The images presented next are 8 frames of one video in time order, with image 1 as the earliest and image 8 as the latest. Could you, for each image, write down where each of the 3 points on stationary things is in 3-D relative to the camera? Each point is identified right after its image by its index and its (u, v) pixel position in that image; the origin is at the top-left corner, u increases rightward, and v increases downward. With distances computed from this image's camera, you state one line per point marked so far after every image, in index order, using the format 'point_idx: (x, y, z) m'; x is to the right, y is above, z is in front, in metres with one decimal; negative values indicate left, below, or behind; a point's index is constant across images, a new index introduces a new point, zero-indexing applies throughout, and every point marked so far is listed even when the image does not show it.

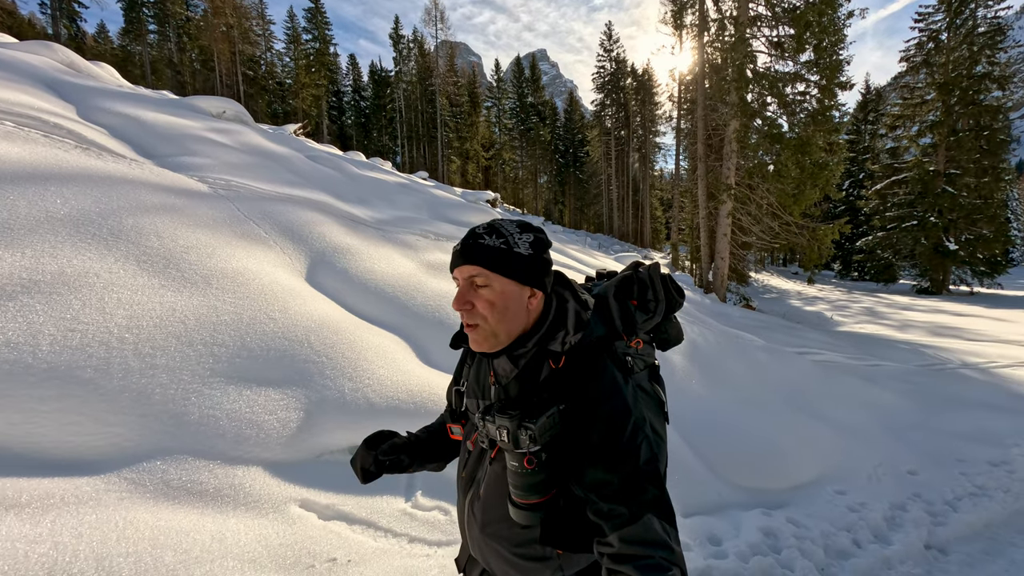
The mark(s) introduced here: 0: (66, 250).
0: (-3.8, +0.4, +4.5) m
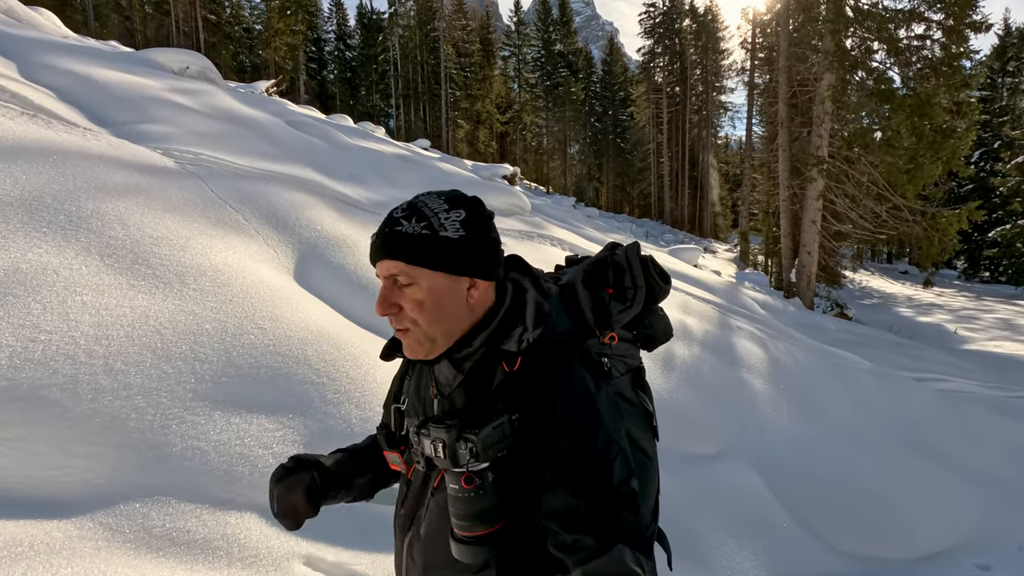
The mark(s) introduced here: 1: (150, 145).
0: (-3.6, +0.3, +3.8) m
1: (-4.1, +1.7, +6.0) m
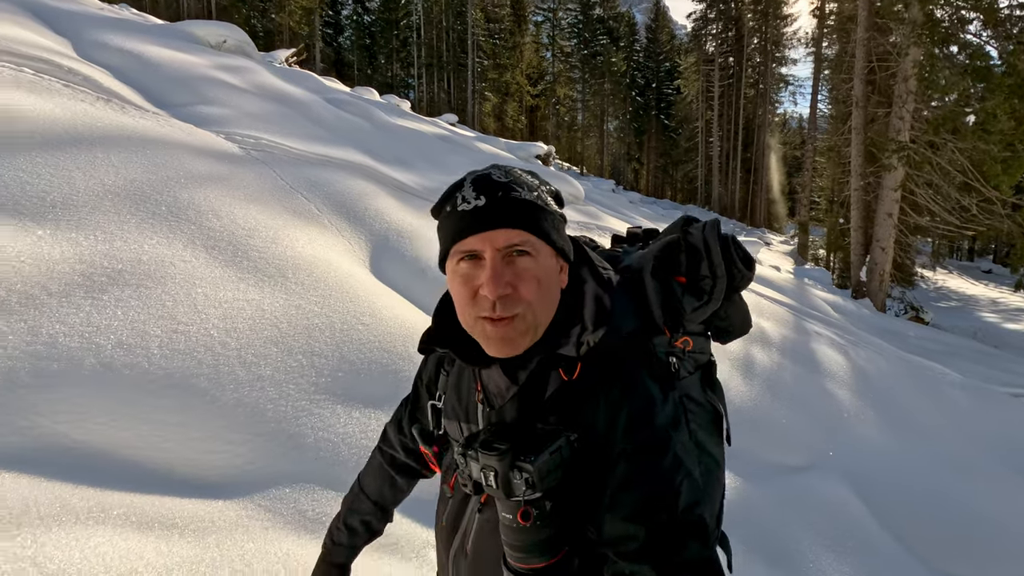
0: (-2.9, +0.4, +3.9) m
1: (-3.5, +1.9, +6.0) m
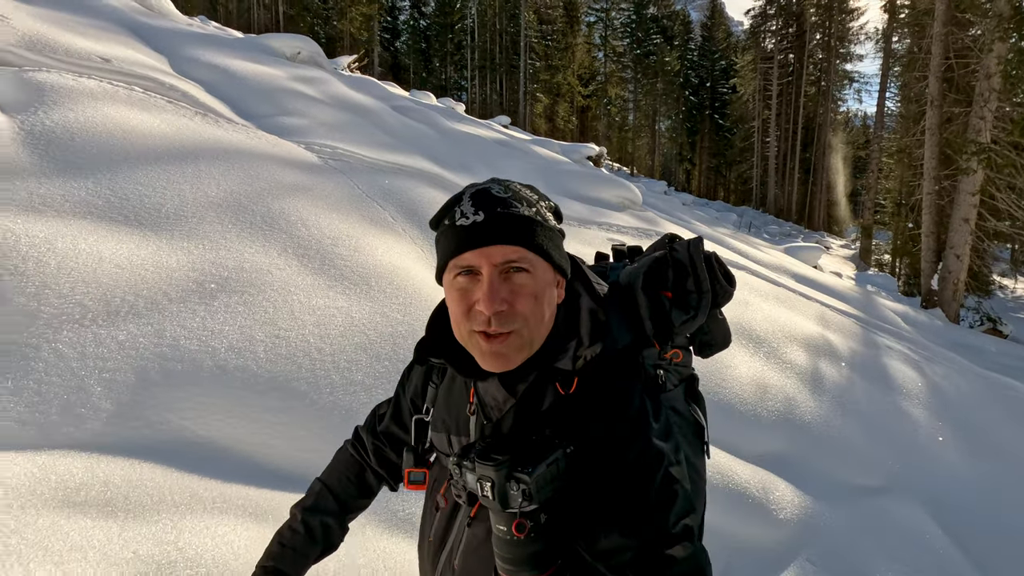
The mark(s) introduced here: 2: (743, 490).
0: (-2.4, +0.4, +4.3) m
1: (-2.8, +1.9, +6.4) m
2: (+1.7, -1.5, +3.7) m
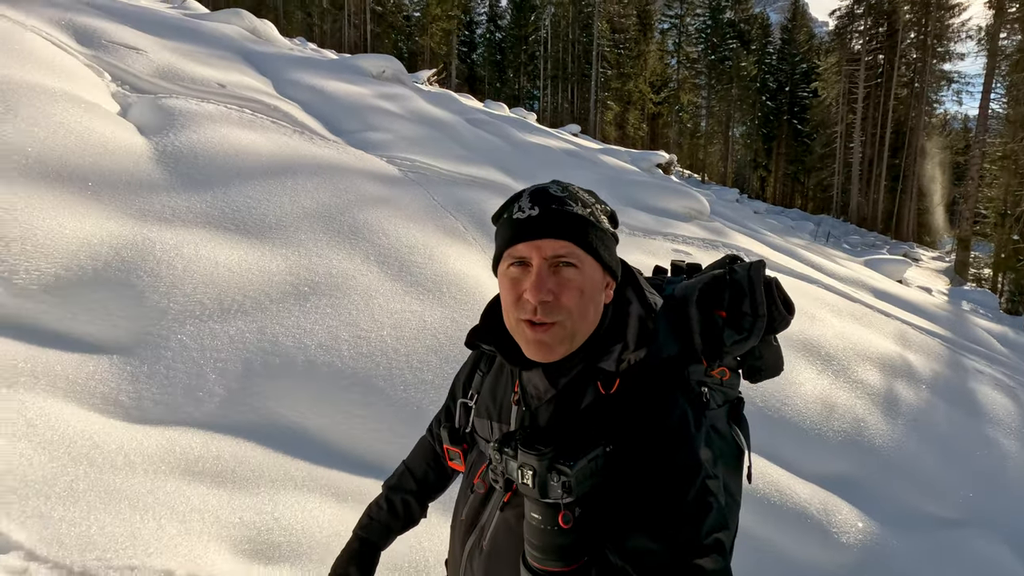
0: (-1.8, +0.4, +4.8) m
1: (-1.9, +1.9, +7.0) m
2: (+2.1, -1.6, +3.7) m
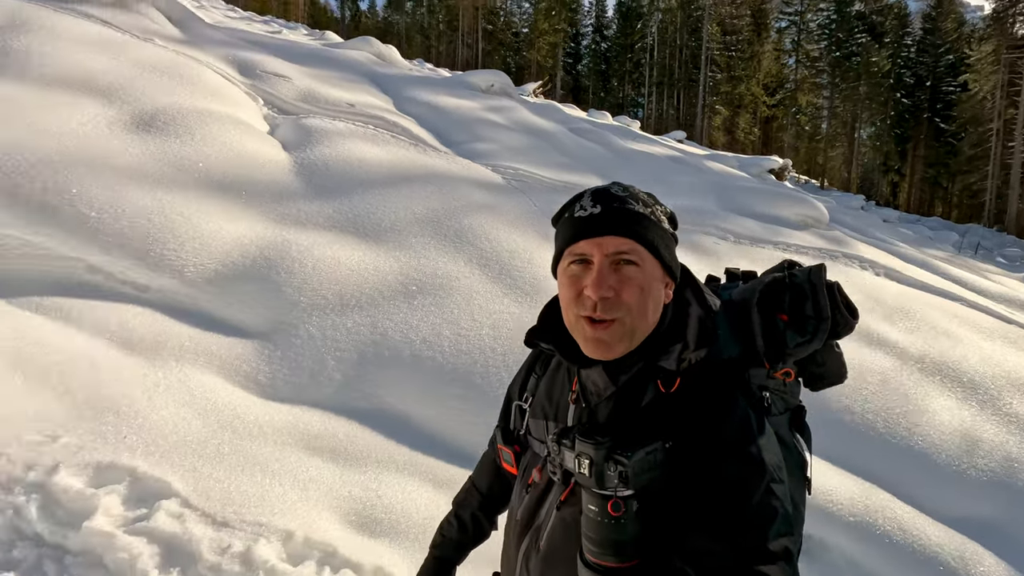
0: (-0.8, +0.4, +5.2) m
1: (-0.4, +1.9, +7.4) m
2: (+2.7, -1.7, +3.3) m
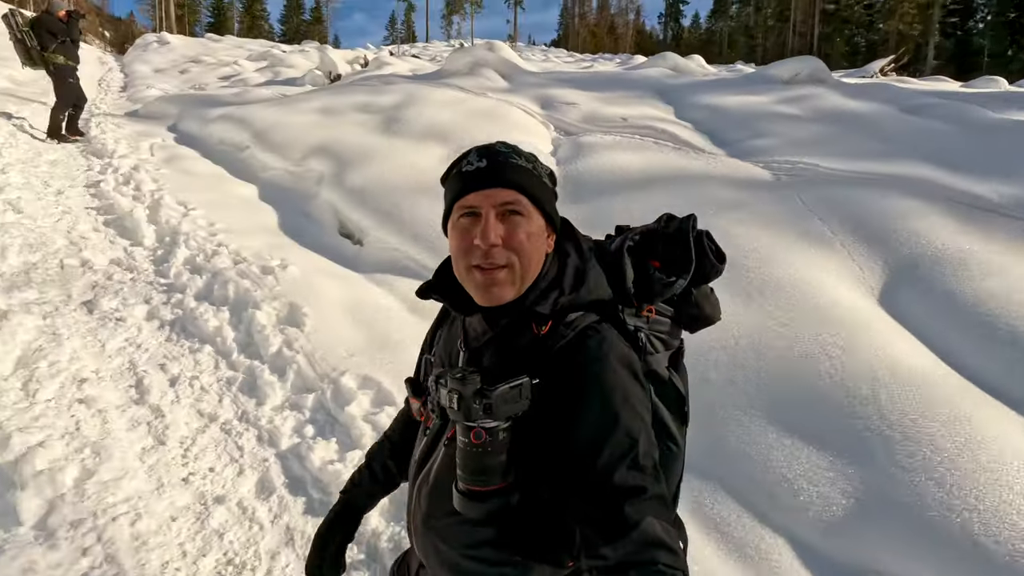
0: (+1.5, +0.4, +5.3) m
1: (+3.2, +1.7, +6.7) m
2: (+2.9, -1.8, +1.6) m
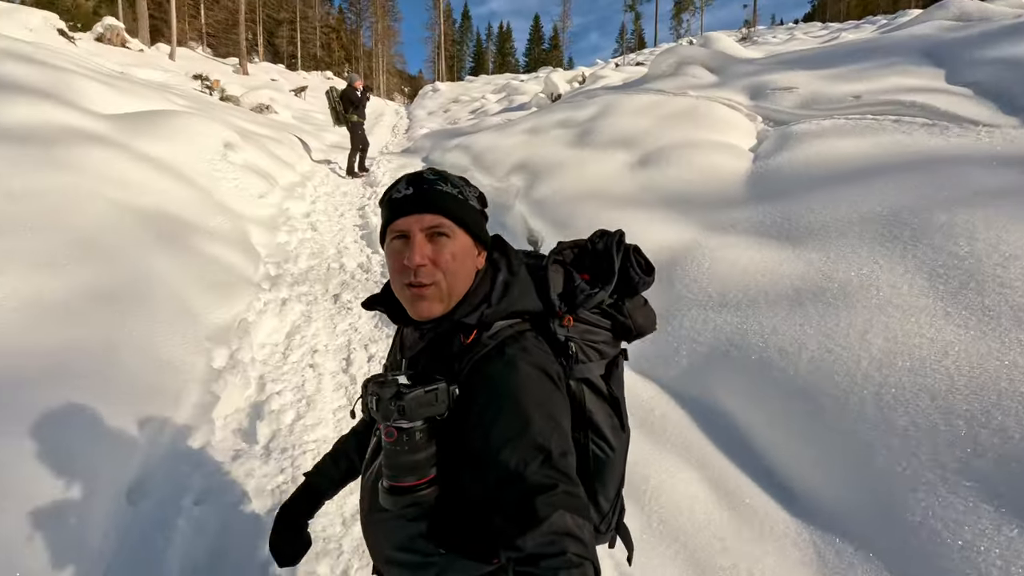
0: (+2.8, +0.3, +4.3) m
1: (+5.1, +1.5, +4.7) m
2: (+2.1, -1.8, +0.4) m
